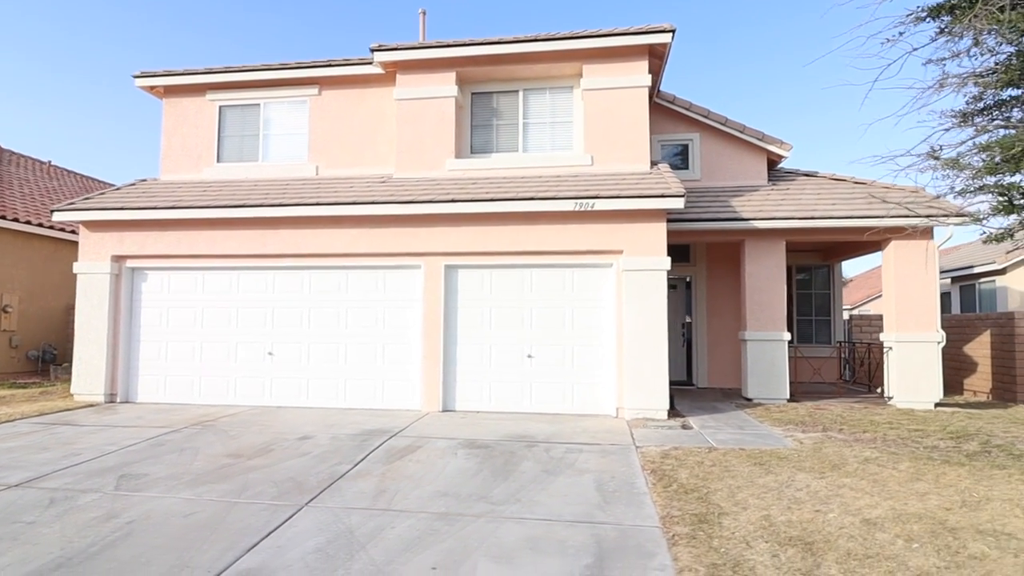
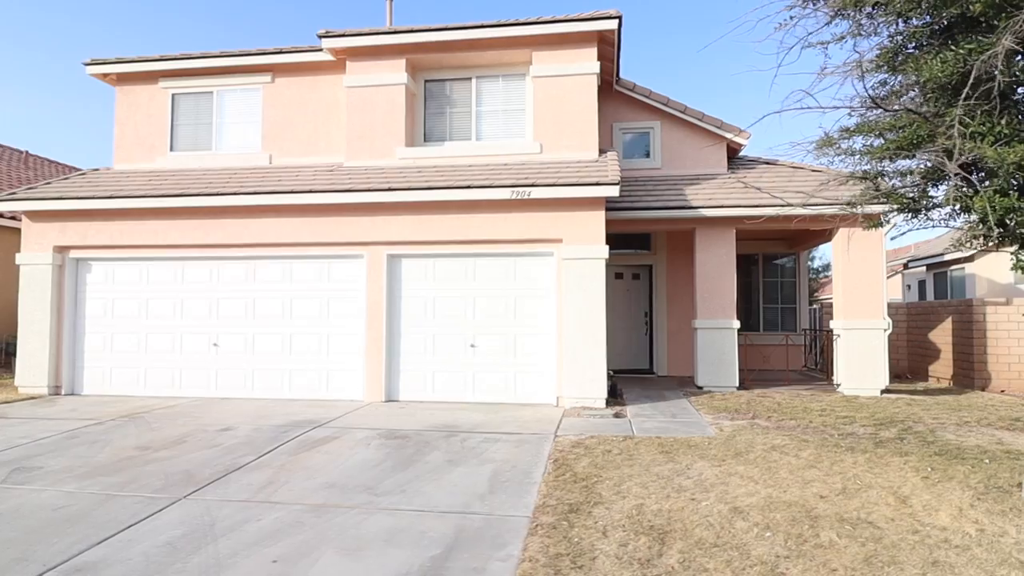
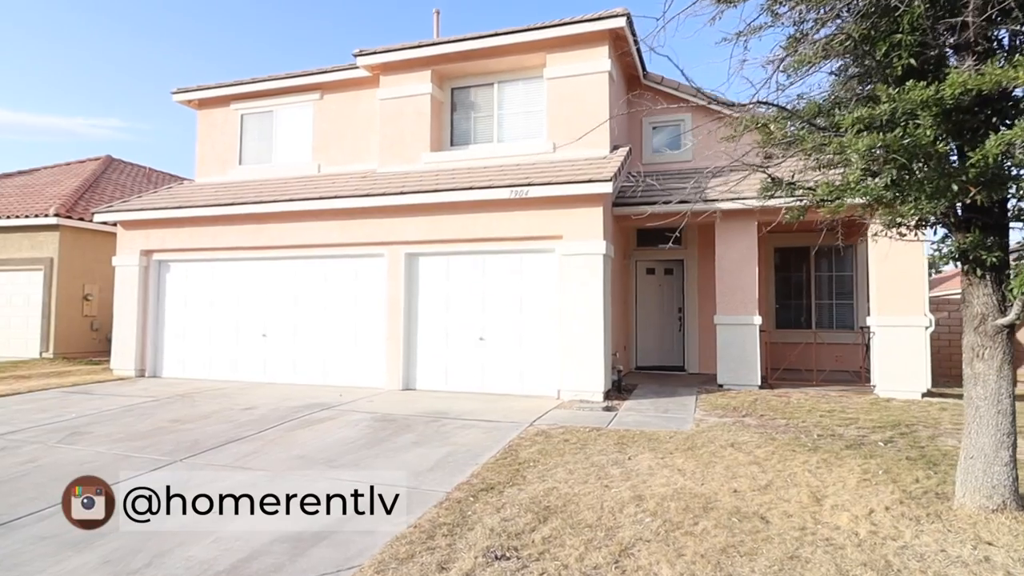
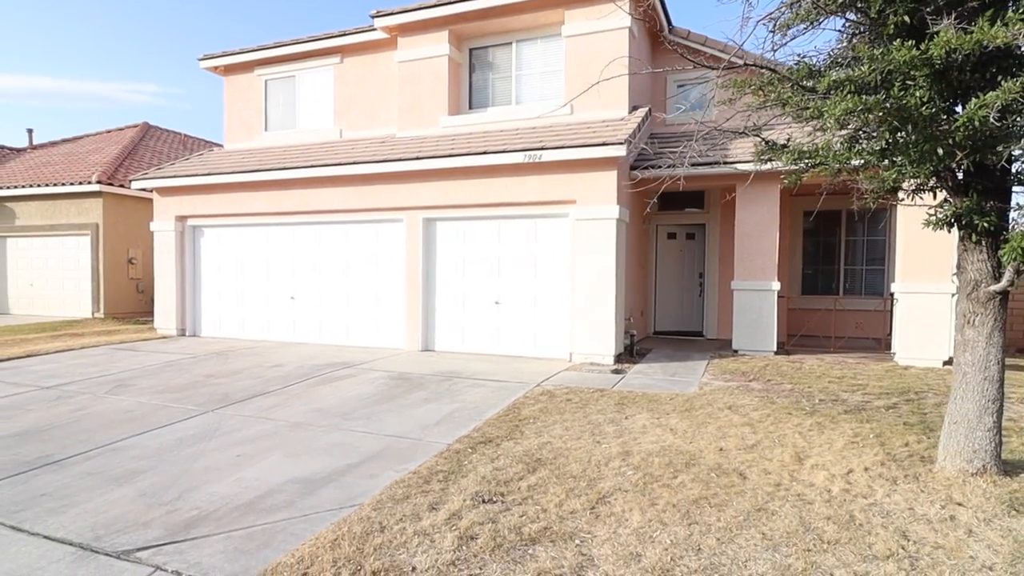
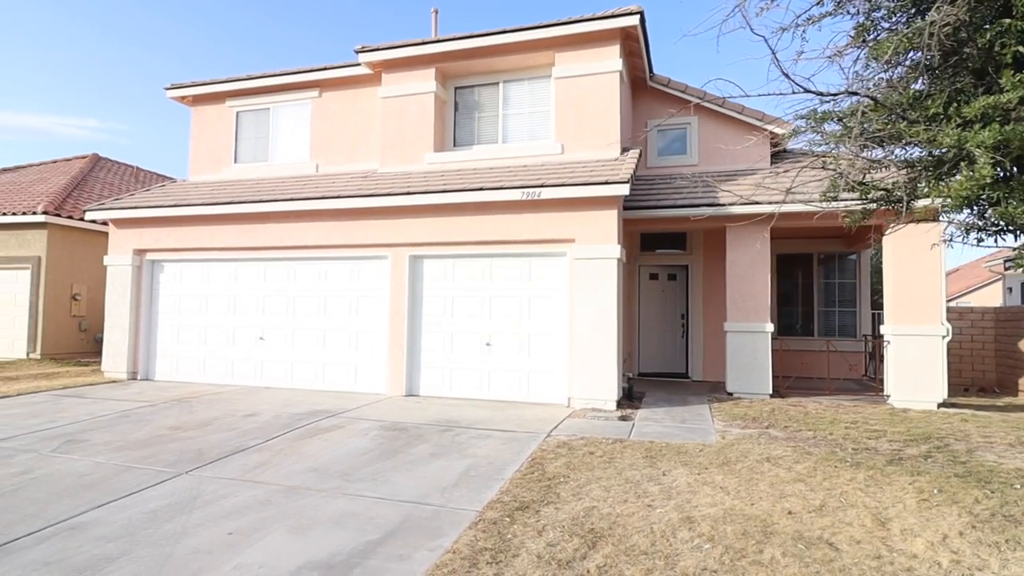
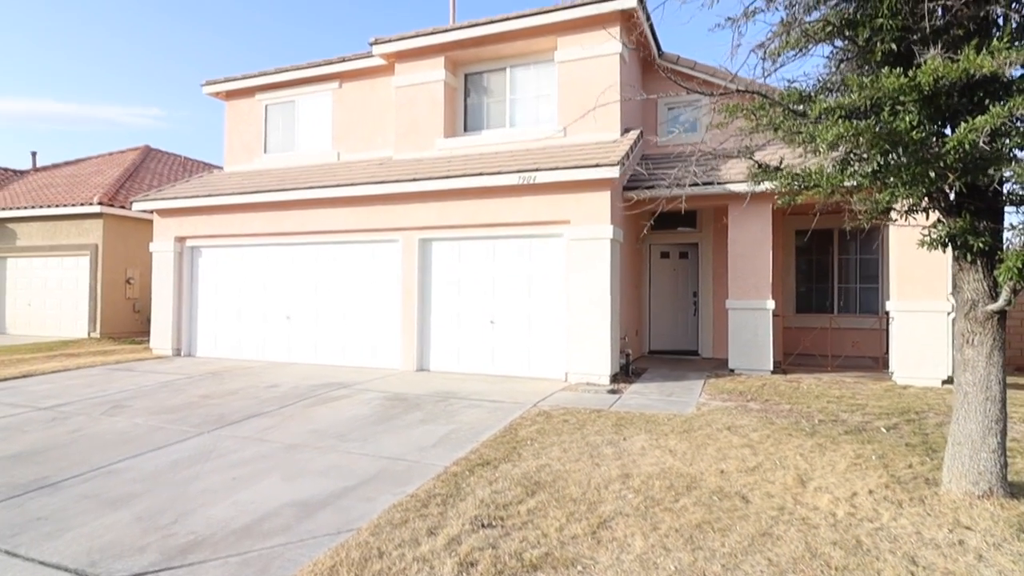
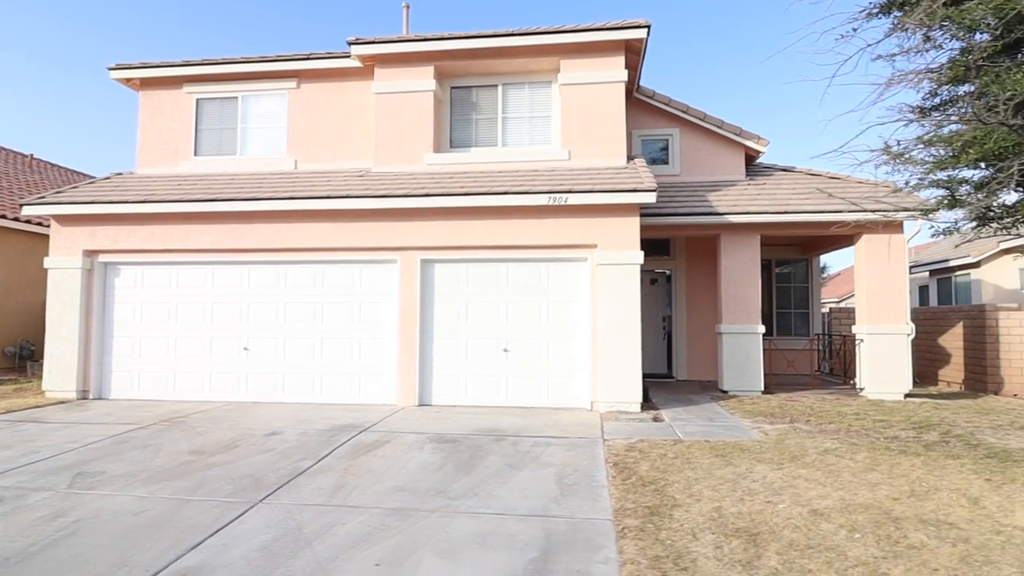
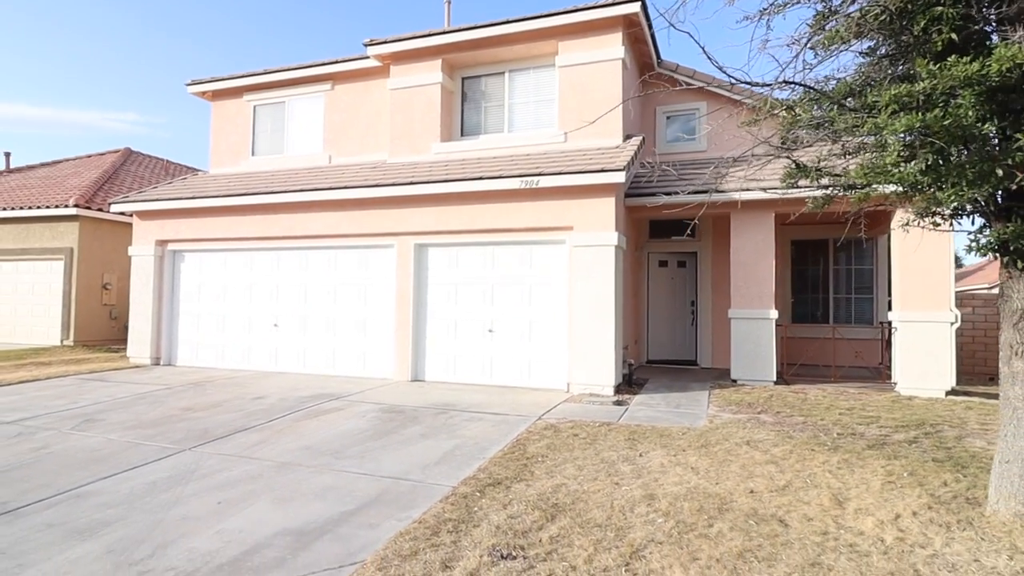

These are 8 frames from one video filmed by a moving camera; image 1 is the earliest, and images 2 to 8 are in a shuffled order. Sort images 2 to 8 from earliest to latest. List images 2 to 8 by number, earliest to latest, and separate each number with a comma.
7, 2, 5, 8, 4, 6, 3
